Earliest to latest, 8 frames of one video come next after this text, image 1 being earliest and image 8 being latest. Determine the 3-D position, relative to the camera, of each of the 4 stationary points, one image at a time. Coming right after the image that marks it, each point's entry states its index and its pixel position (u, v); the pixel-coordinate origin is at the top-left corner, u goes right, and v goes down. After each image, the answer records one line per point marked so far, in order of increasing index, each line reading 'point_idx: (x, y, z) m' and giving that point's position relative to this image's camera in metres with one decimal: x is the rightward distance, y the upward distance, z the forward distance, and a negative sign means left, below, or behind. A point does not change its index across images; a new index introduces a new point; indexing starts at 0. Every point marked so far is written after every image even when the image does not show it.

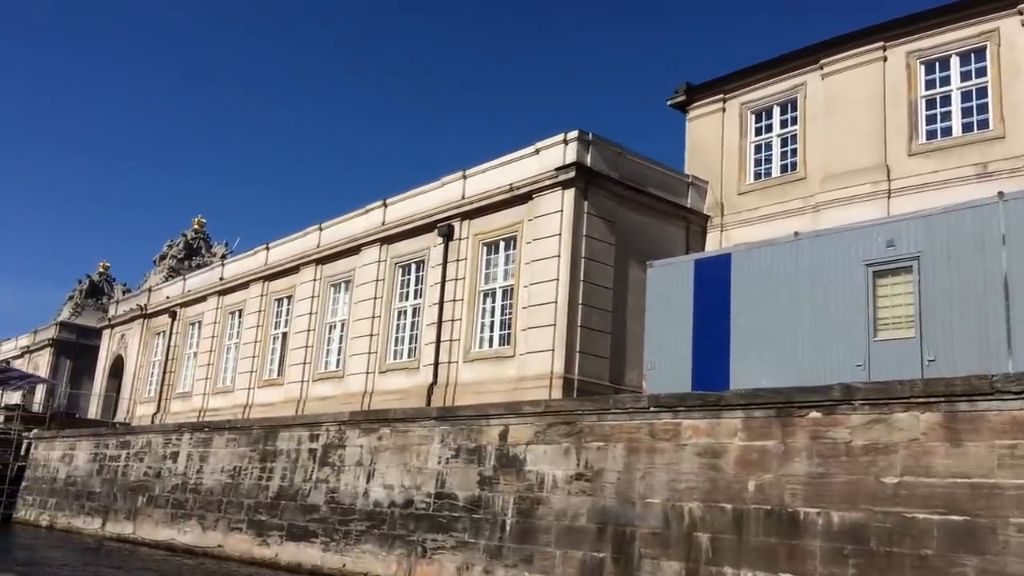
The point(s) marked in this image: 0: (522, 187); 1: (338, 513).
0: (+0.2, +1.9, +18.0) m
1: (-2.8, -3.6, +15.0) m
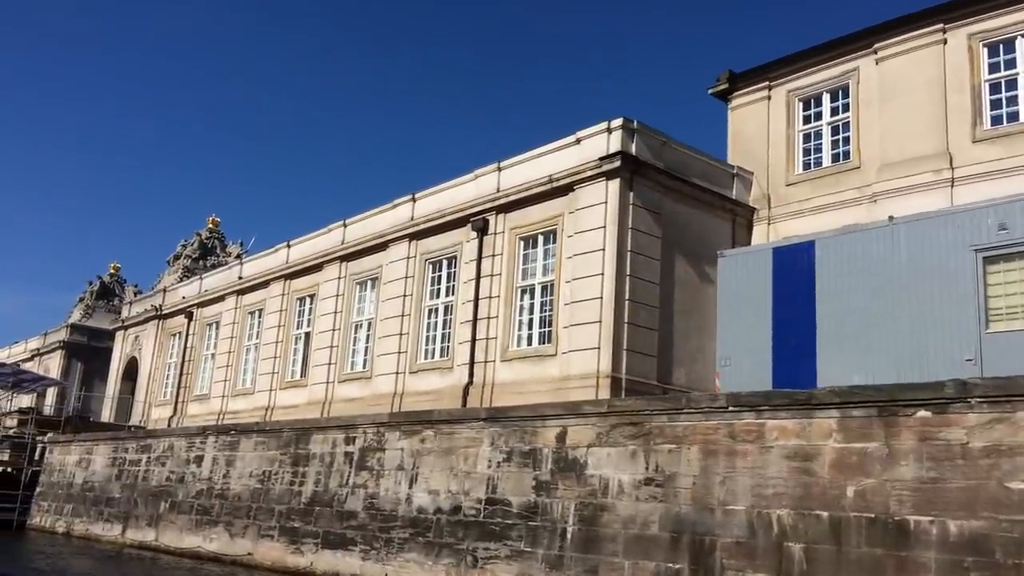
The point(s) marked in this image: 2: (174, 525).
0: (+0.9, +2.0, +17.3) m
1: (-2.0, -3.5, +14.2) m
2: (-7.0, -4.9, +19.6) m
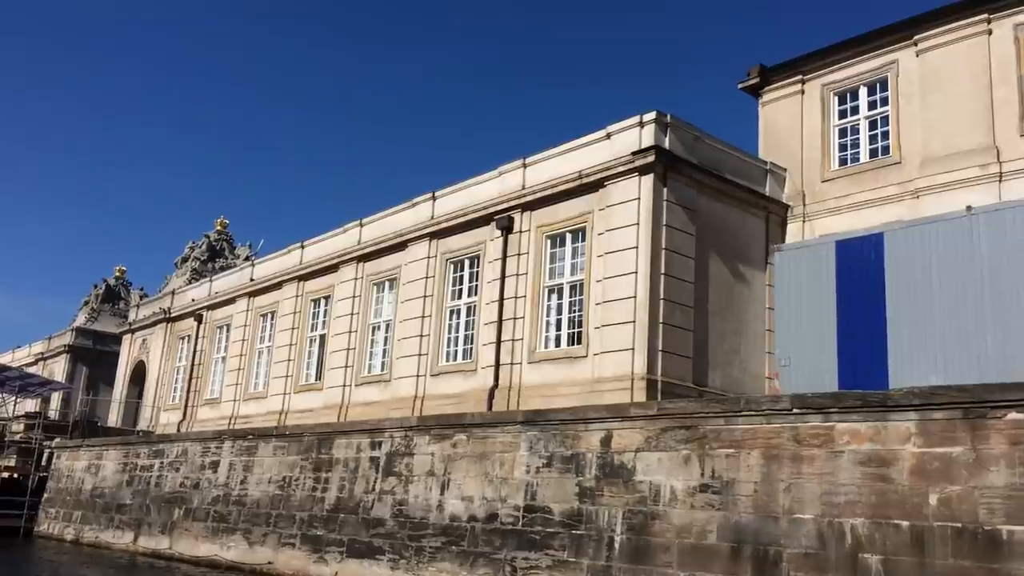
0: (+1.4, +2.0, +16.8) m
1: (-1.5, -3.5, +13.7) m
2: (-6.5, -4.9, +19.0) m
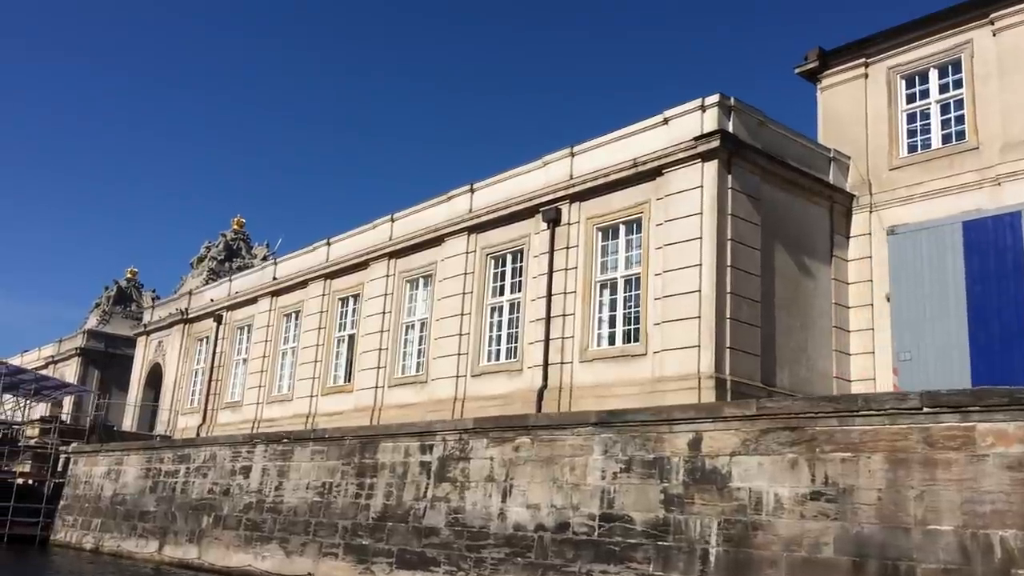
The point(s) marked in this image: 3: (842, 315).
0: (+2.3, +2.1, +15.8) m
1: (-0.6, -3.4, +12.7) m
2: (-5.6, -4.8, +18.1) m
3: (+5.7, -0.5, +16.4) m
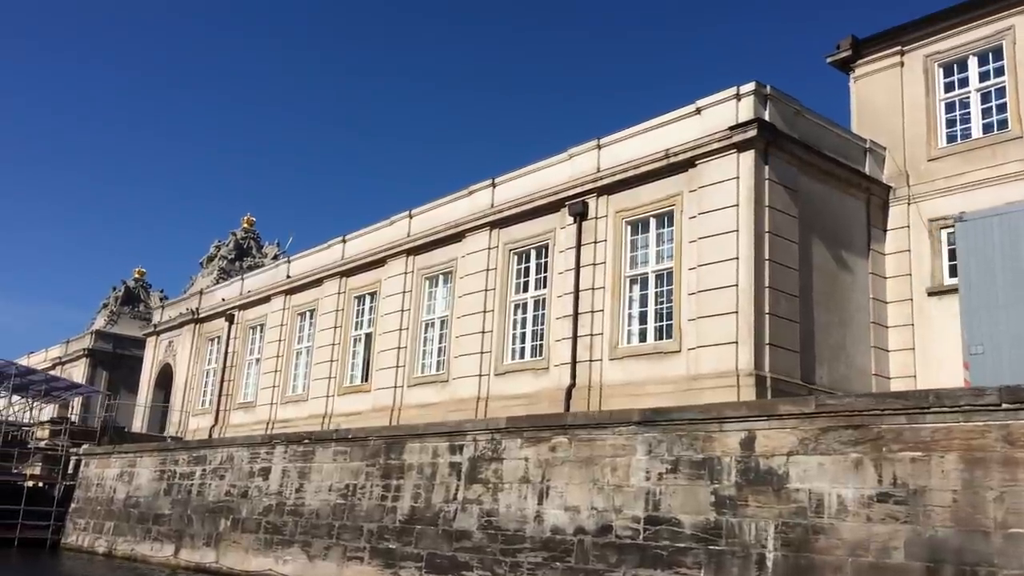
0: (+2.8, +2.2, +15.4) m
1: (-0.2, -3.3, +12.3) m
2: (-5.1, -4.8, +17.7) m
3: (+6.2, -0.4, +15.9) m
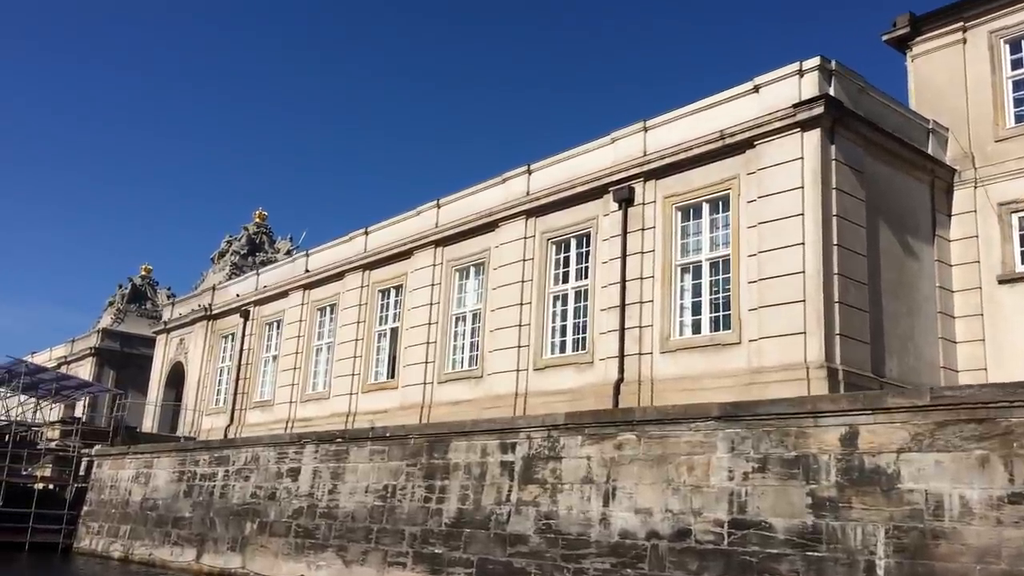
0: (+3.5, +2.4, +14.5) m
1: (+0.6, -3.1, +11.4) m
2: (-4.4, -4.6, +16.8) m
3: (+6.9, -0.2, +15.1) m
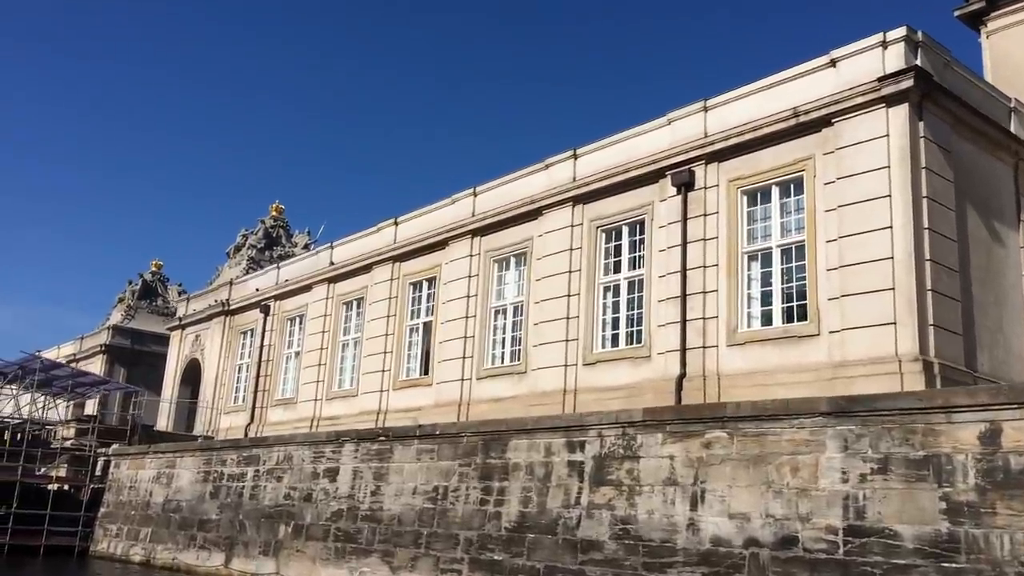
0: (+4.3, +2.6, +13.6) m
1: (+1.4, -3.0, +10.5) m
2: (-3.5, -4.5, +15.9) m
3: (+7.8, 0.0, +14.1) m
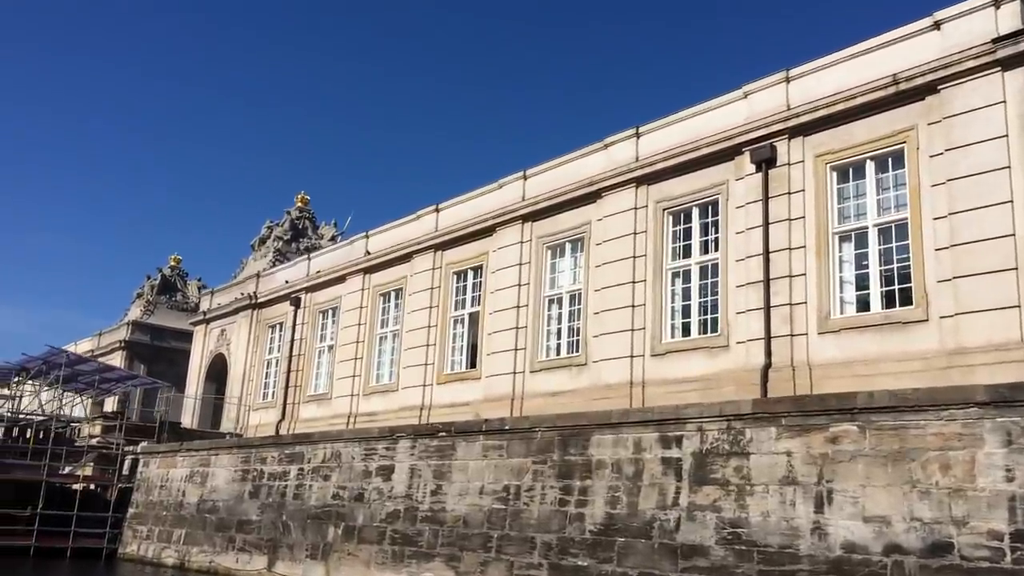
0: (+5.3, +2.8, +12.5) m
1: (+2.4, -2.7, +9.4) m
2: (-2.5, -4.2, +14.9) m
3: (+8.8, +0.2, +13.0) m
